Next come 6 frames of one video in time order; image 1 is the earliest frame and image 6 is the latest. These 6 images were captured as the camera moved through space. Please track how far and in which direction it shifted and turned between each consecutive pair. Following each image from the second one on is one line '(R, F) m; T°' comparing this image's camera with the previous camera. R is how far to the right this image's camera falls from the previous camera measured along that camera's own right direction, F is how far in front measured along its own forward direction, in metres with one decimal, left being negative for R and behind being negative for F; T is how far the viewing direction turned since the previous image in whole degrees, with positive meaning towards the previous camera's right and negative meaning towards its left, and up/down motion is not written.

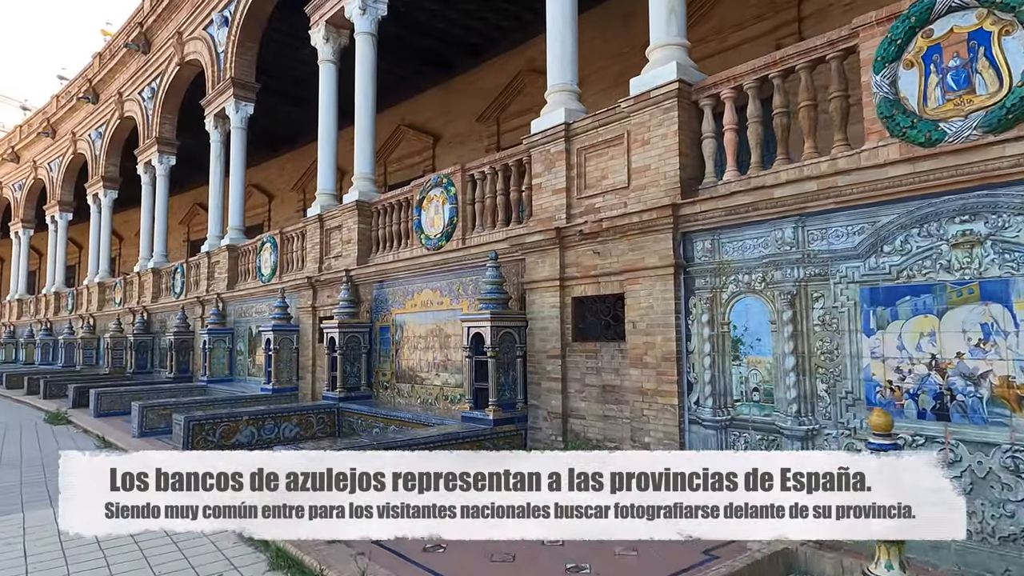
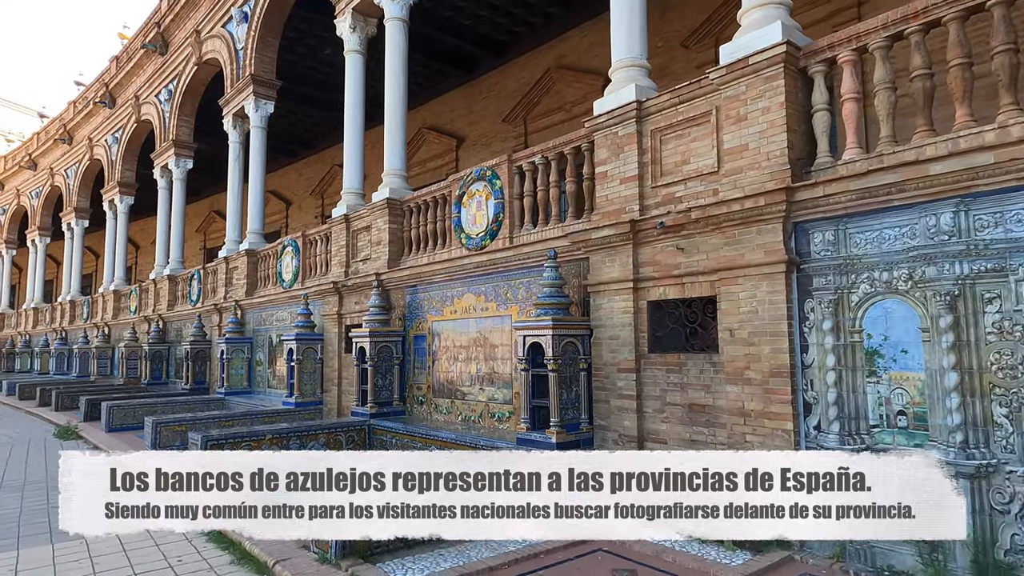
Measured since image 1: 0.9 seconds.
(-0.4, +0.8) m; -1°
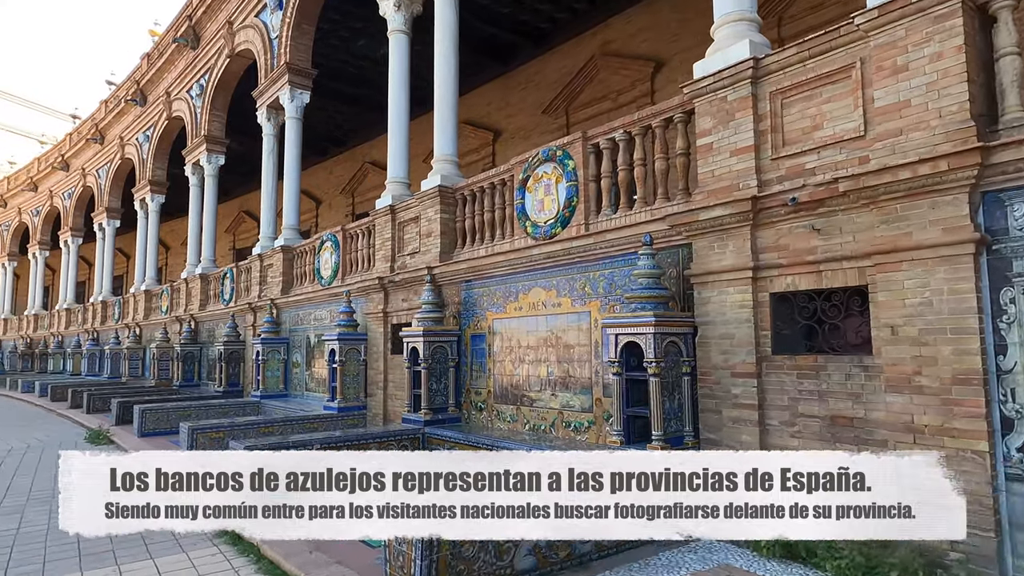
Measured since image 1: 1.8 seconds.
(-0.5, +0.7) m; -2°
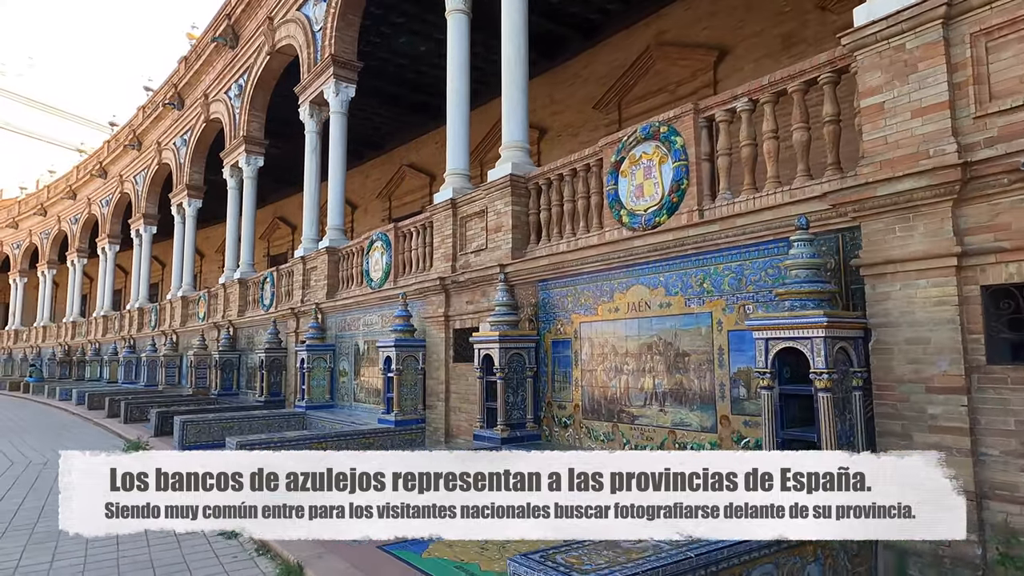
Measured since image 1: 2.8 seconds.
(-0.6, +0.8) m; -2°
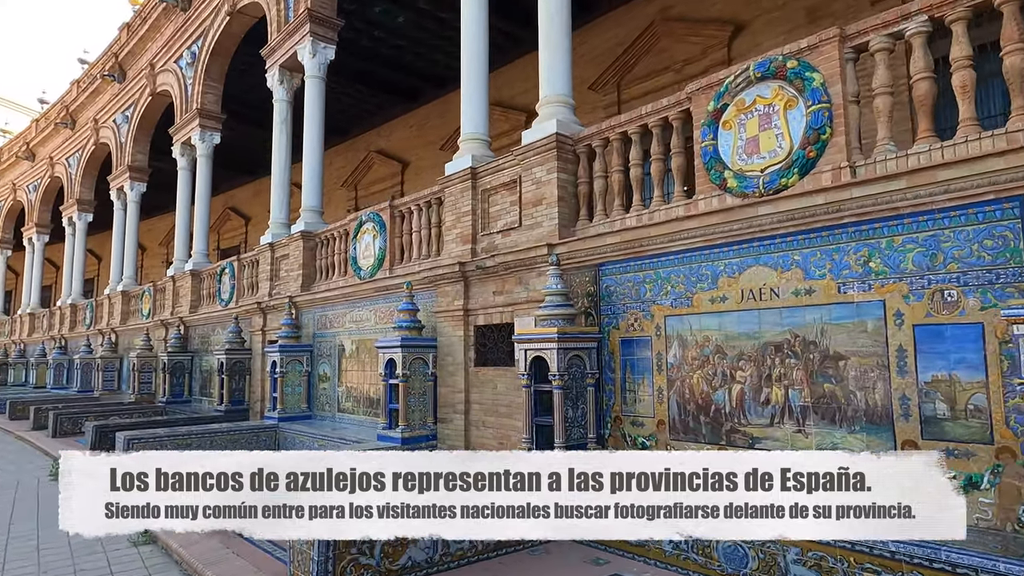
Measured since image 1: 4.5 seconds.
(-0.8, +1.4) m; +4°
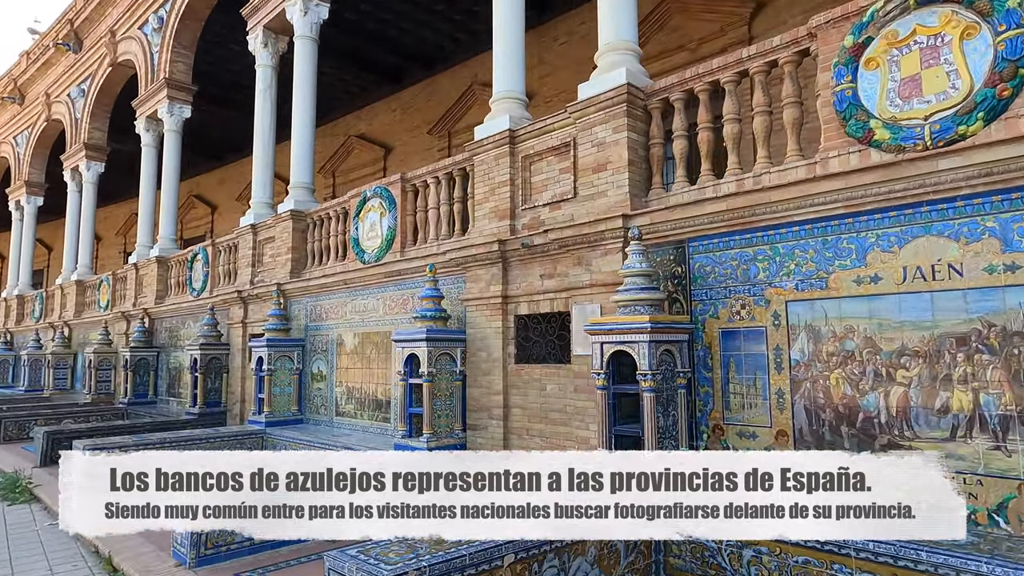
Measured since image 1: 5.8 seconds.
(-0.7, +1.0) m; +3°
